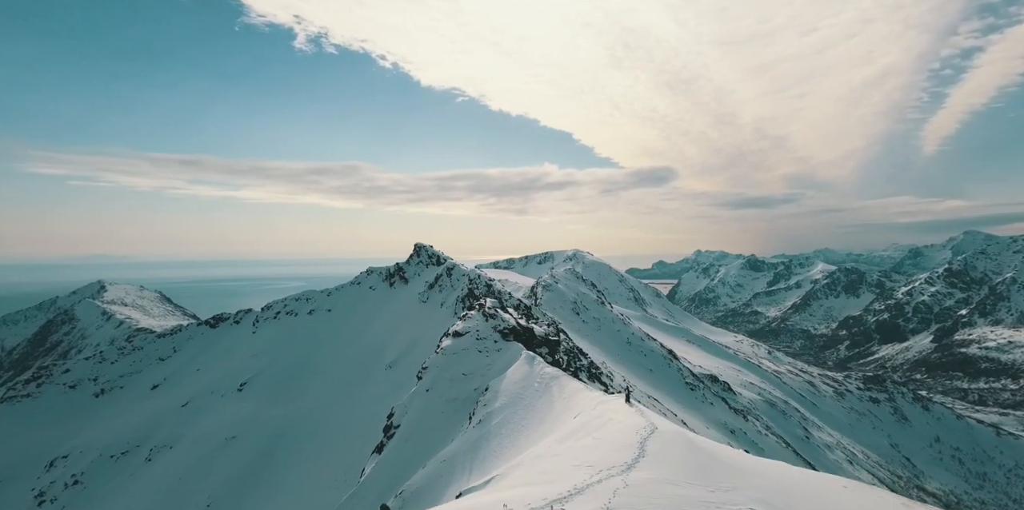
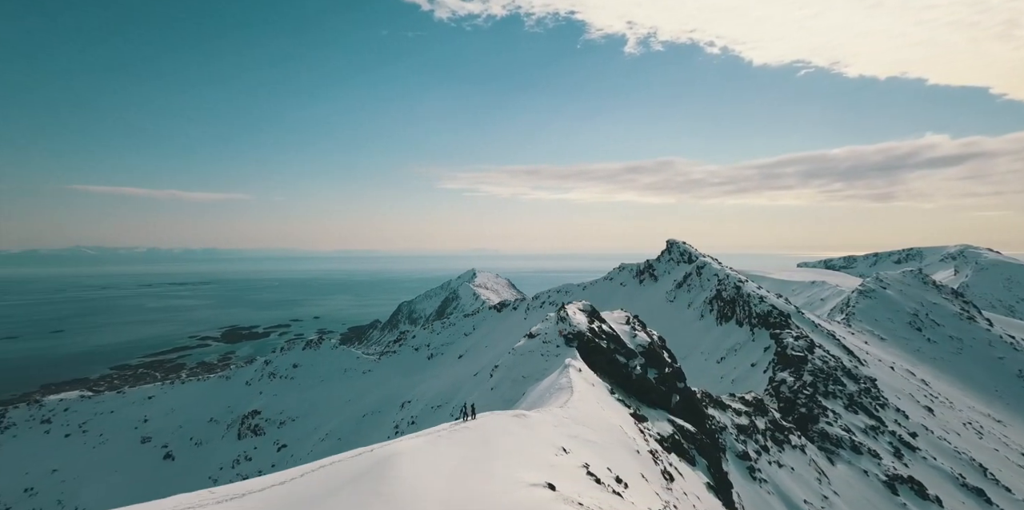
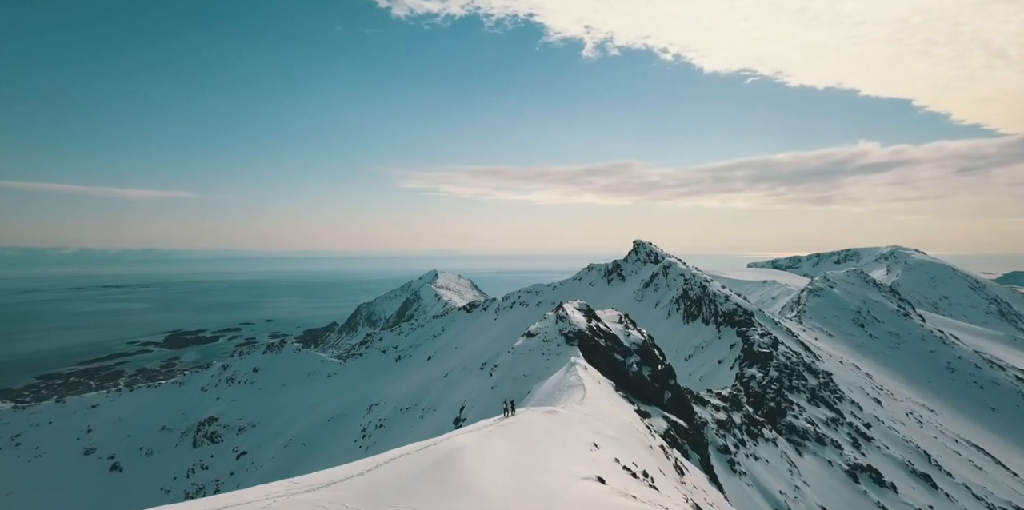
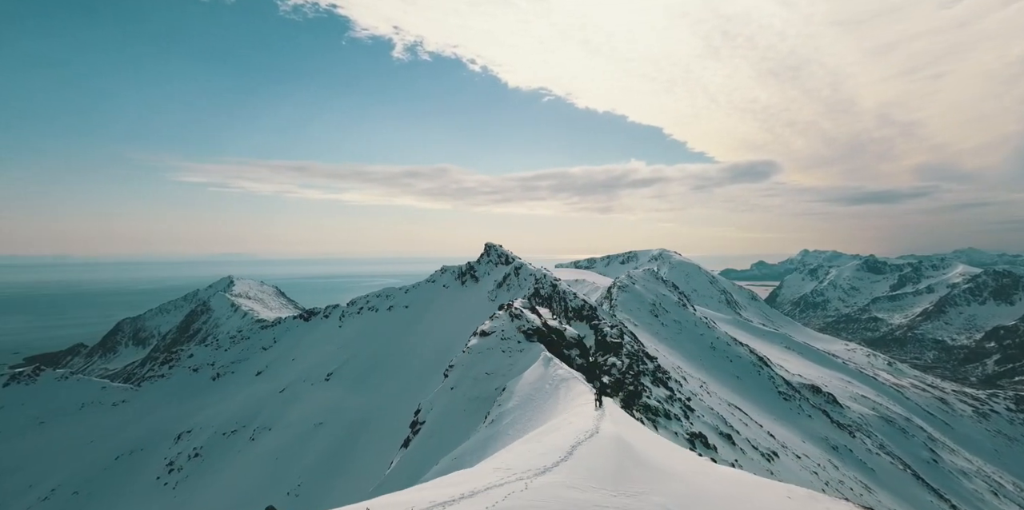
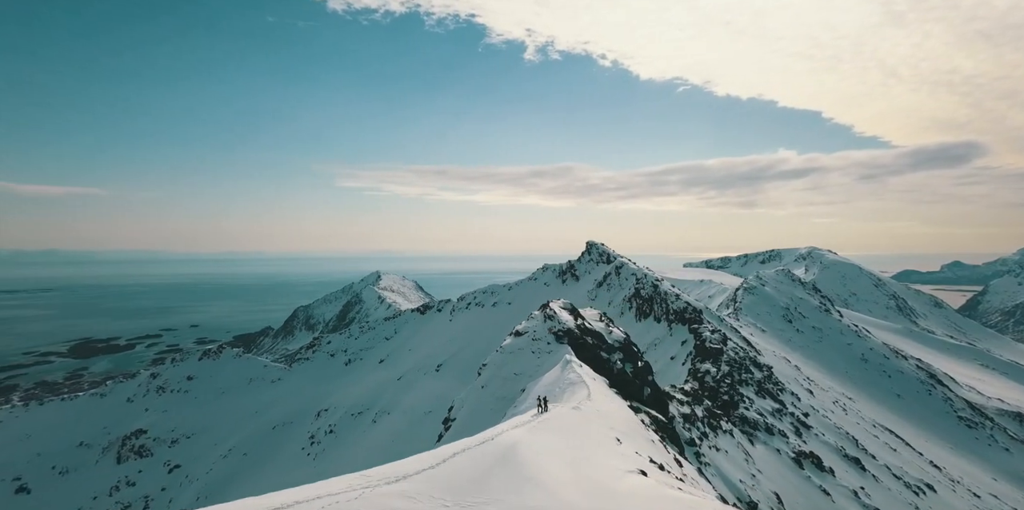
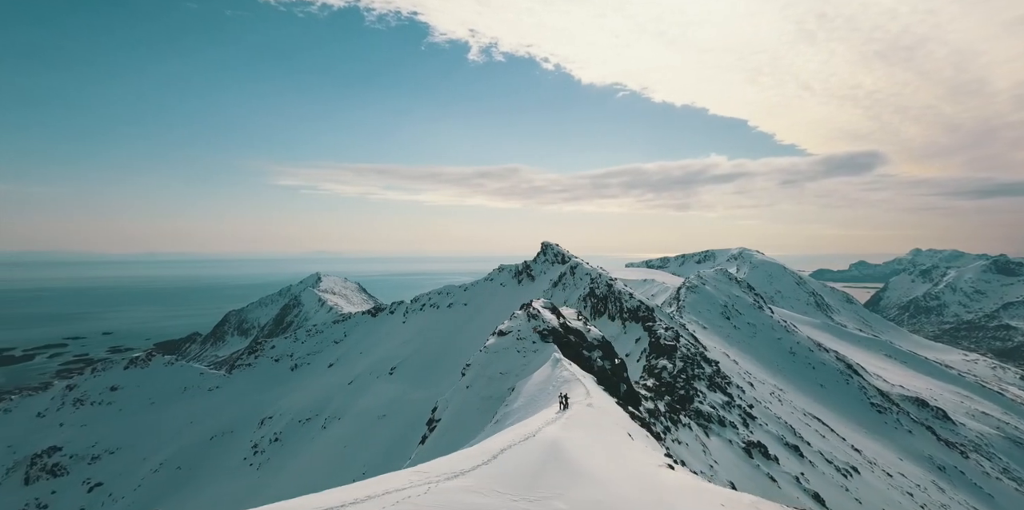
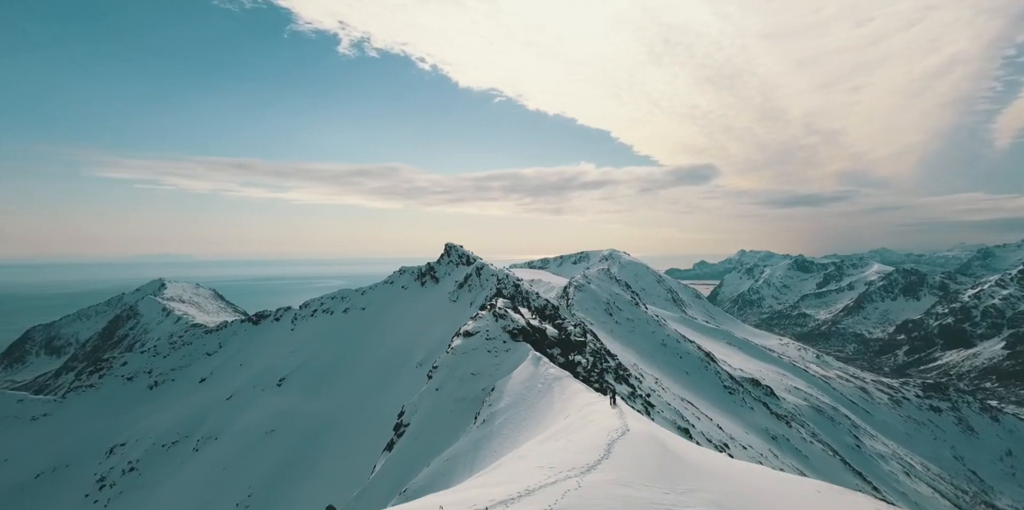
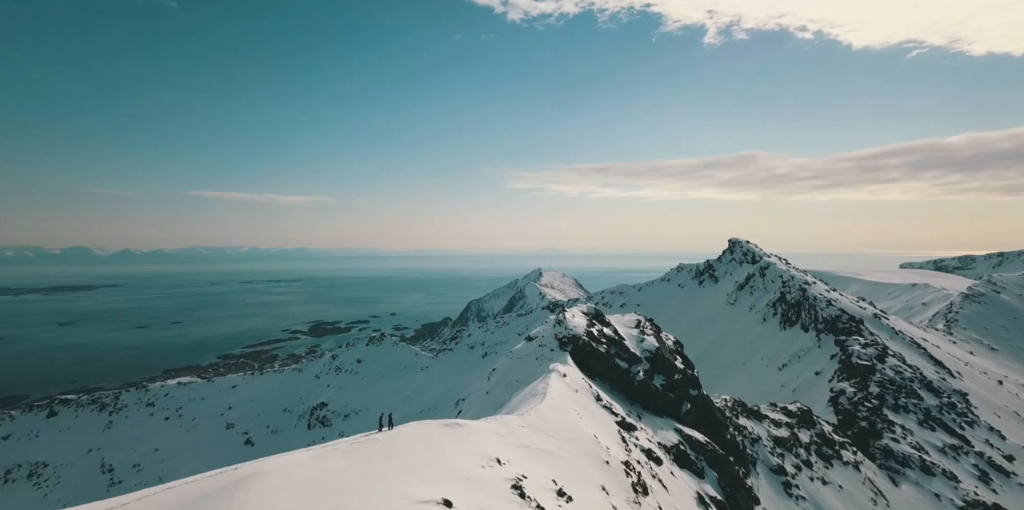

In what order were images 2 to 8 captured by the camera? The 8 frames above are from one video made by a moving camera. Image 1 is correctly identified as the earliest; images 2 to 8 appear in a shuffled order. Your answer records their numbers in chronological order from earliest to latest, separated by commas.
7, 4, 6, 5, 3, 2, 8
